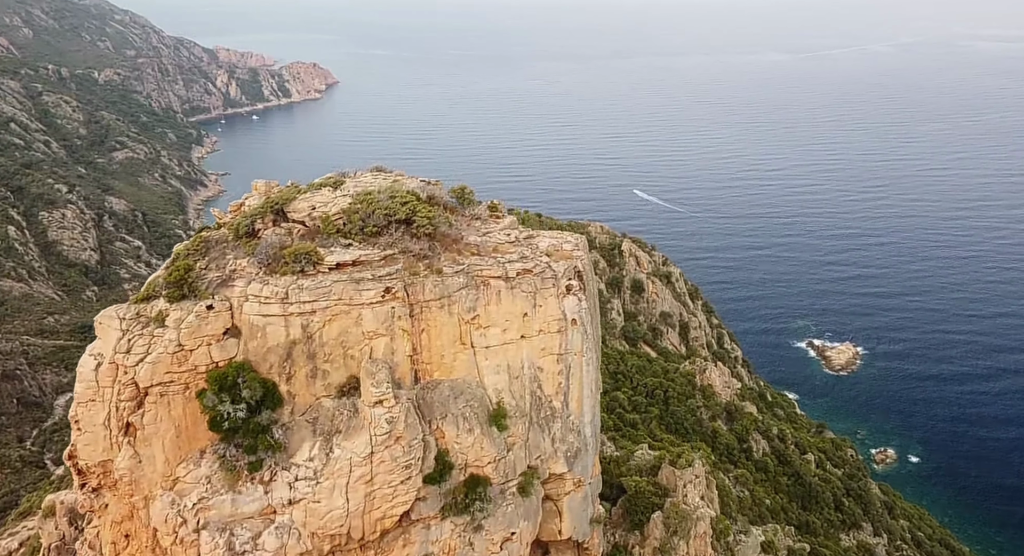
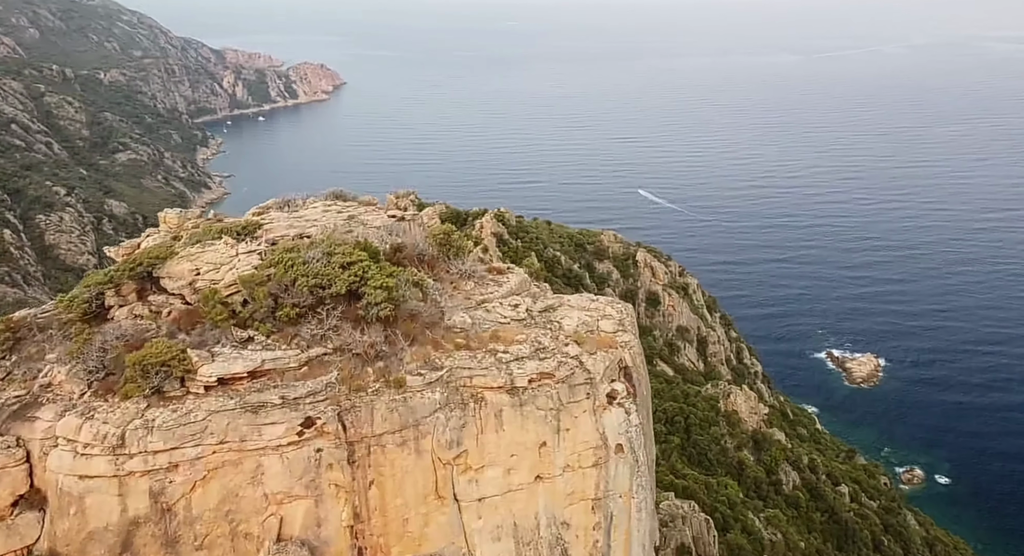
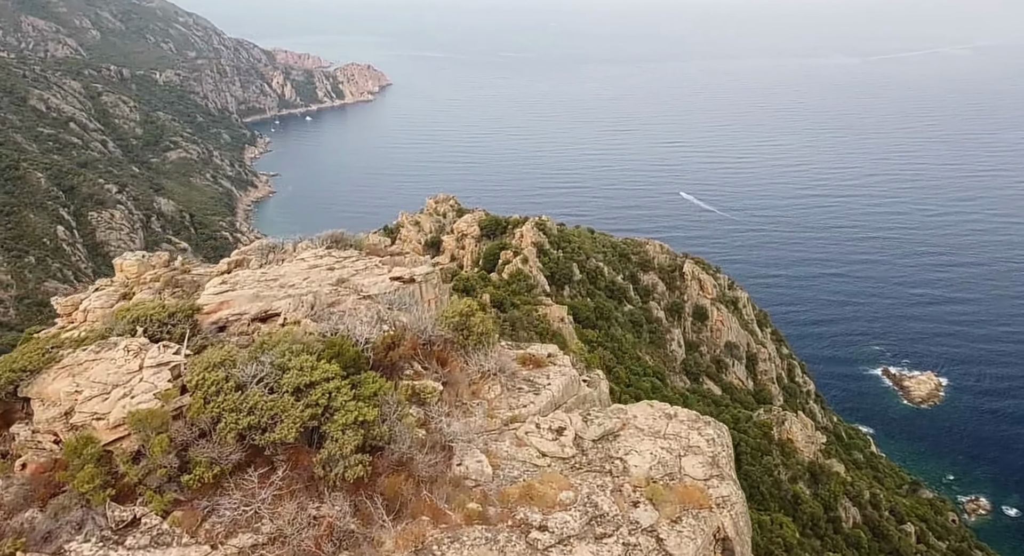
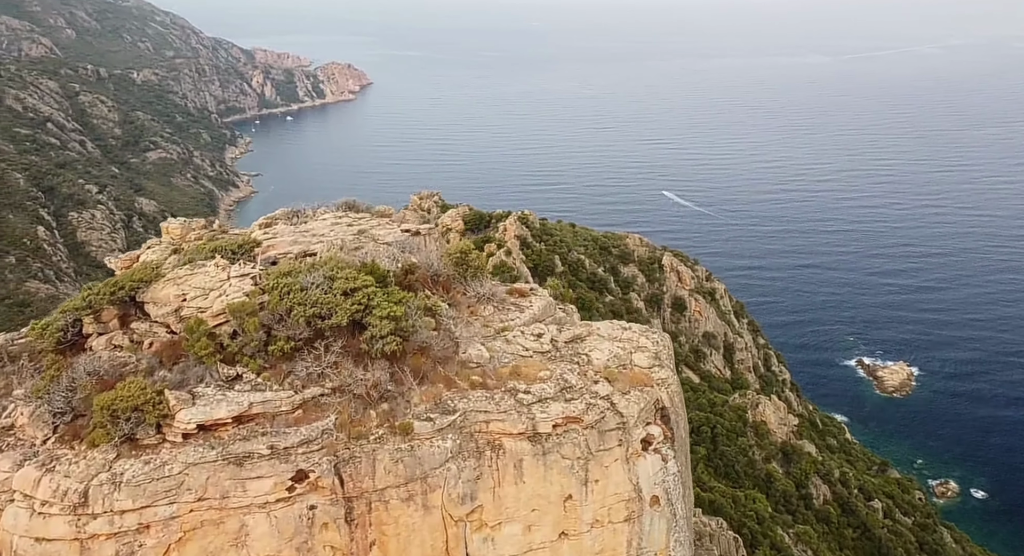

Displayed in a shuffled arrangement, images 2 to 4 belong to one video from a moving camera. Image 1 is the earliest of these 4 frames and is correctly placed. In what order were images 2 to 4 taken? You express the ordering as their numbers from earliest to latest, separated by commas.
2, 4, 3
